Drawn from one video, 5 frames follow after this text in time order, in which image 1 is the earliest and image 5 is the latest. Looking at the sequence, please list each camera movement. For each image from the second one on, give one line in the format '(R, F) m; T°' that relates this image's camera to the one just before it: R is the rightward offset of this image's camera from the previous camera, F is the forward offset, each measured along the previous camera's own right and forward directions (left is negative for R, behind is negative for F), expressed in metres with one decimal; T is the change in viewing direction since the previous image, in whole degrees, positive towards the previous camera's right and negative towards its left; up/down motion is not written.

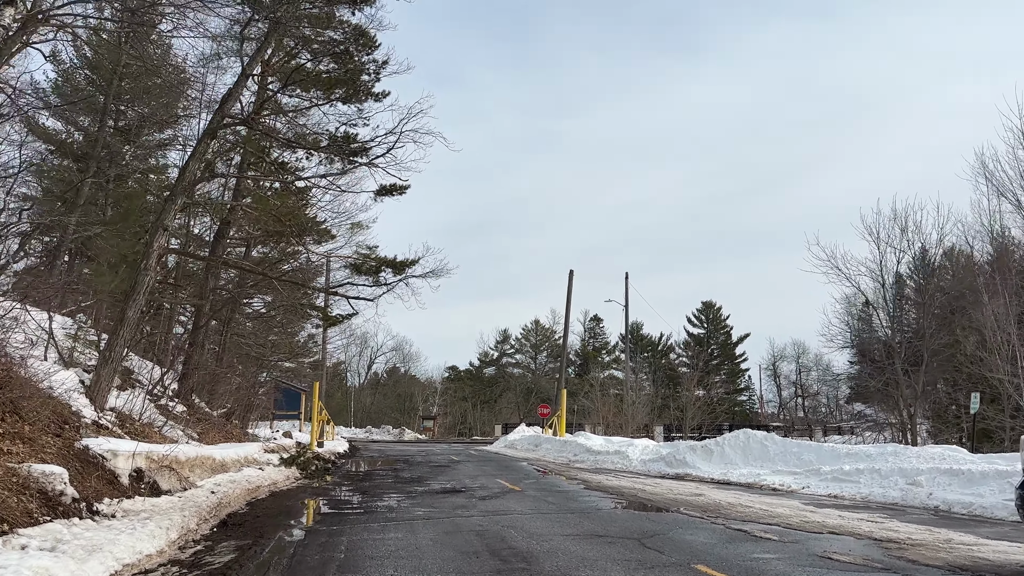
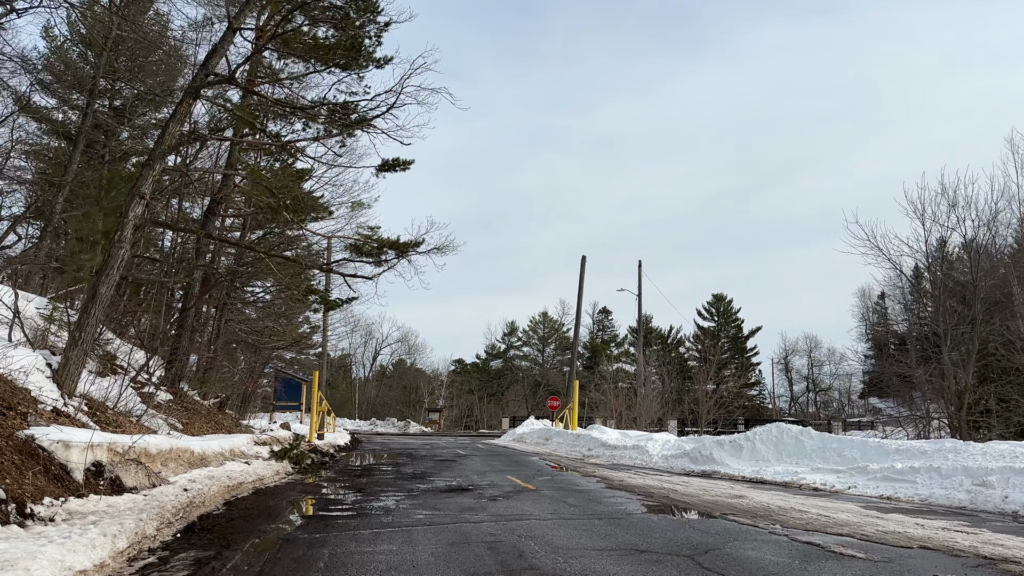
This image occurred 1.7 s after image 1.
(-0.1, +1.1) m; -1°
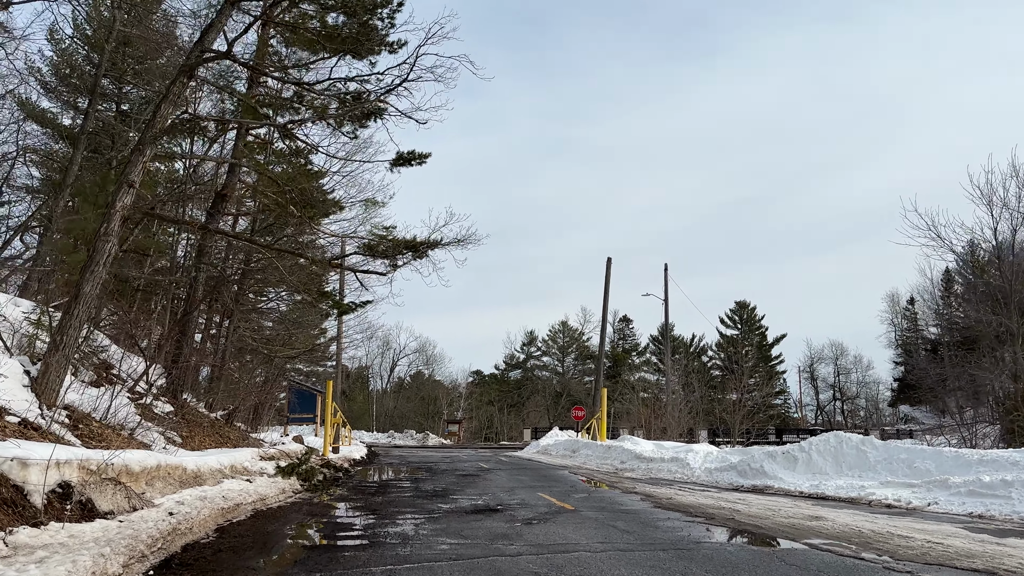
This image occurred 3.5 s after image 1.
(-0.2, +1.1) m; -1°
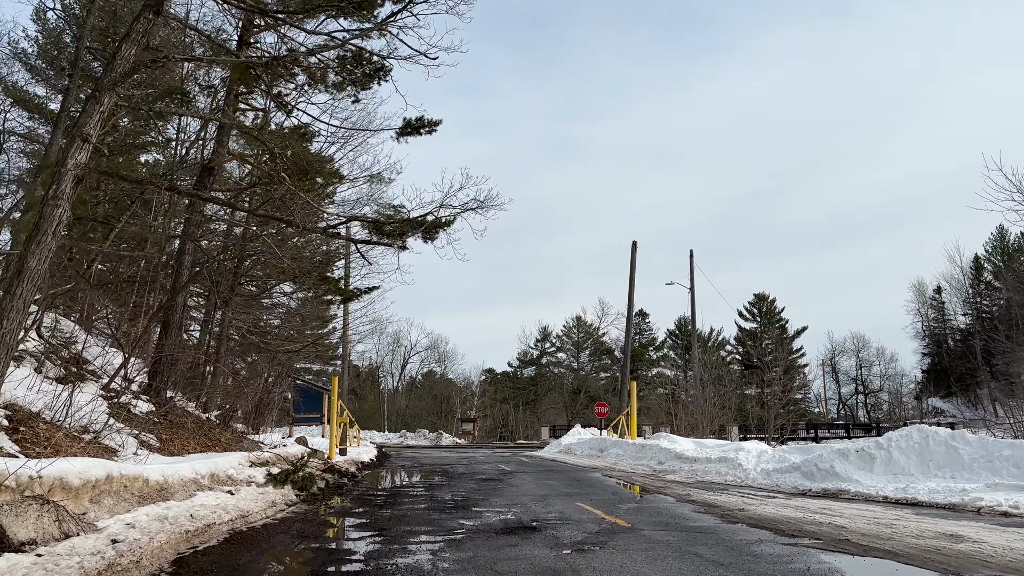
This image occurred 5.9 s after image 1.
(-0.3, +1.5) m; -1°
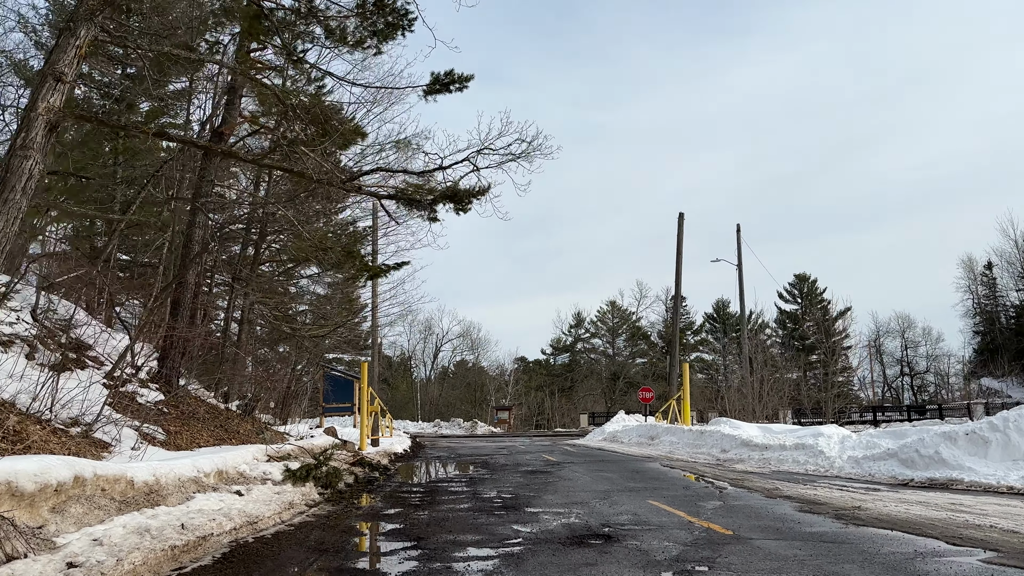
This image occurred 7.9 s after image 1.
(-0.3, +1.3) m; -3°
